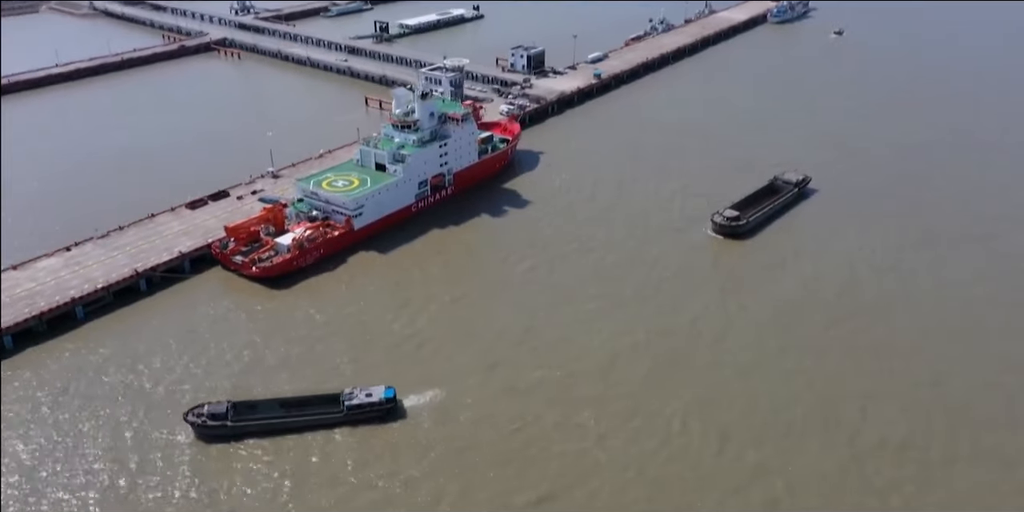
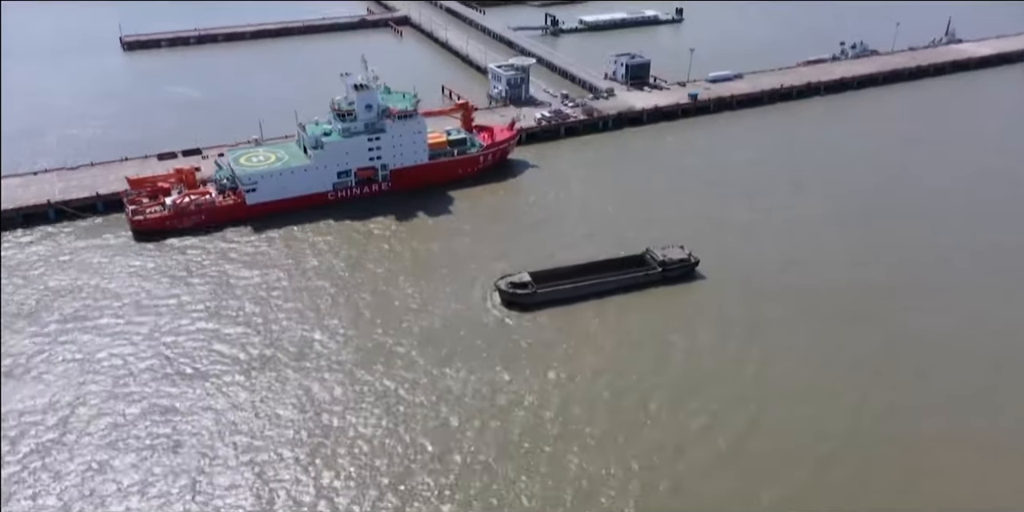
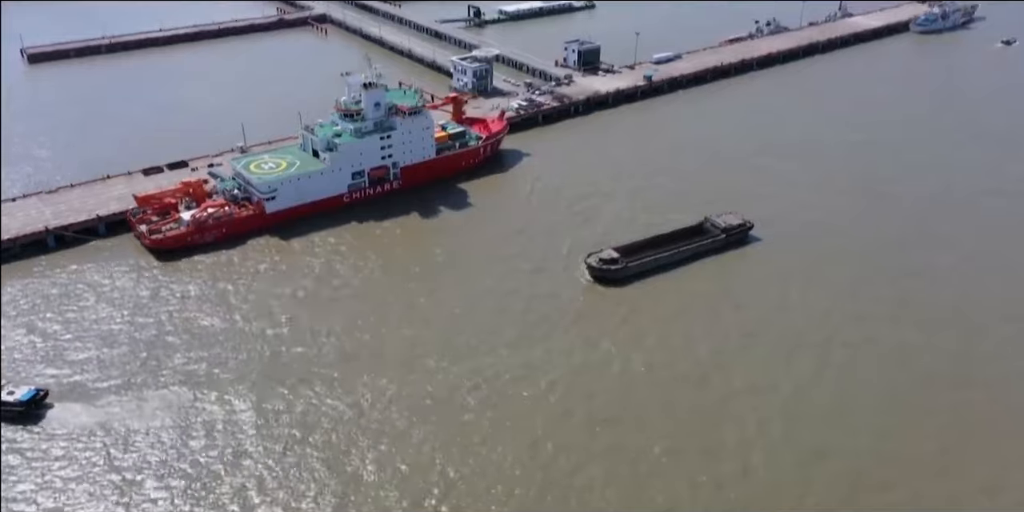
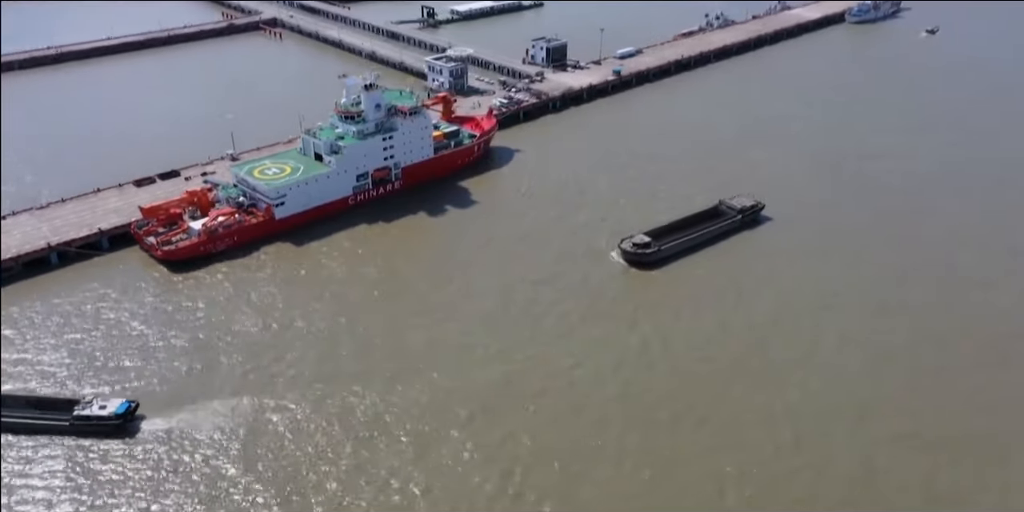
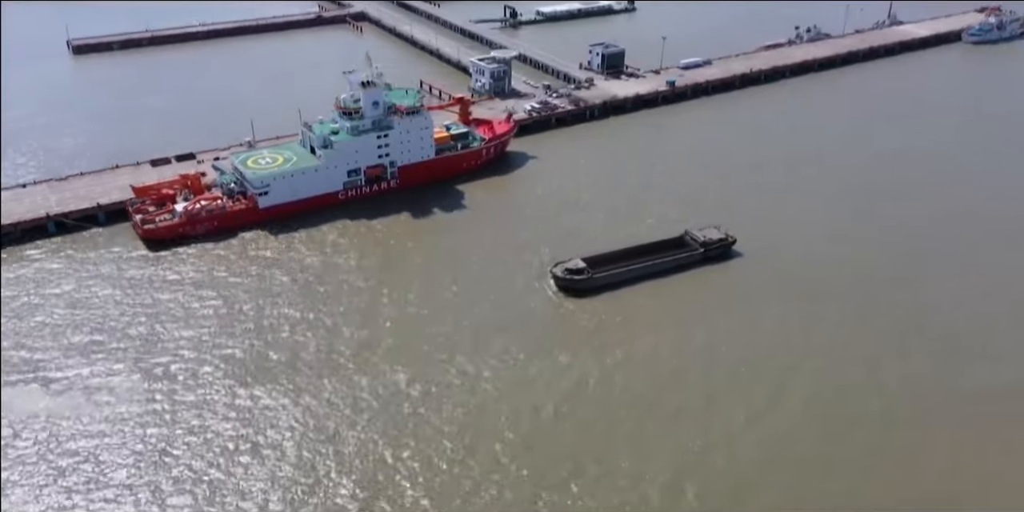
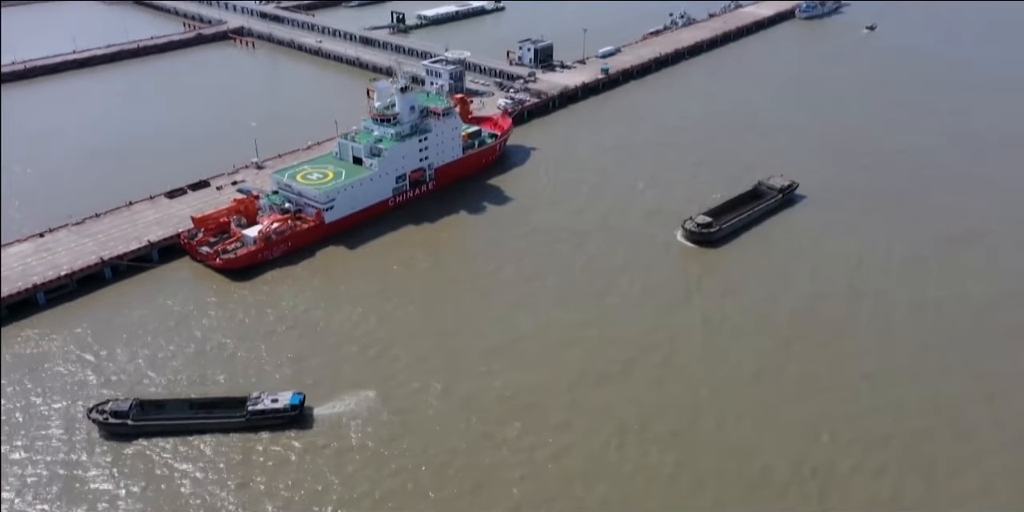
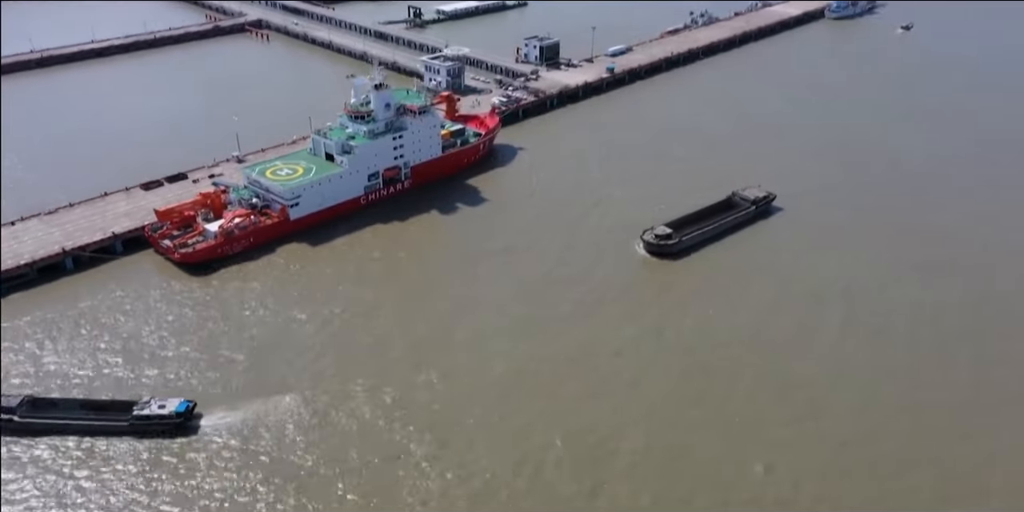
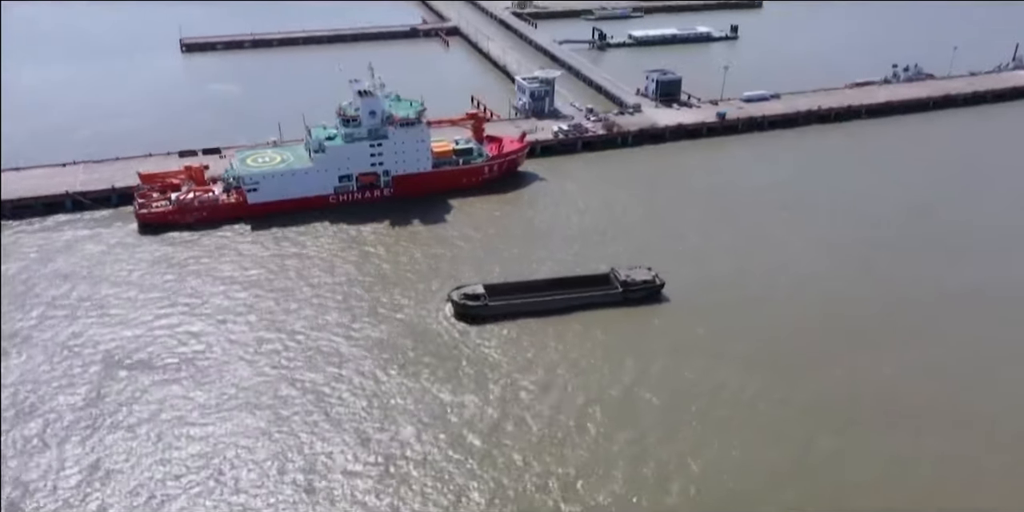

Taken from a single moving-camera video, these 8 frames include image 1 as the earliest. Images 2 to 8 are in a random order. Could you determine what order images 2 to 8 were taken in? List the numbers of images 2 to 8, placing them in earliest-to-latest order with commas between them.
6, 7, 4, 3, 5, 2, 8
